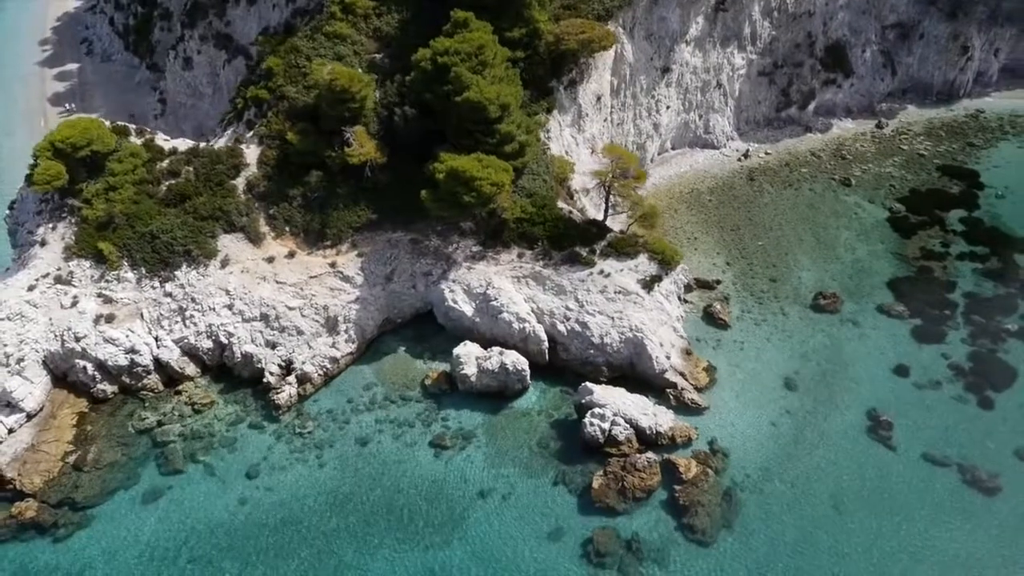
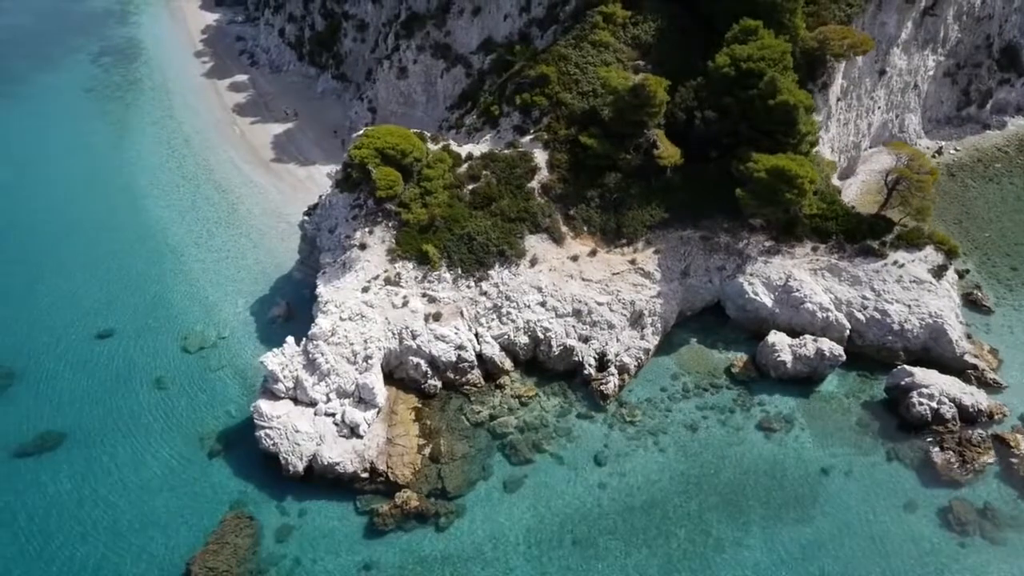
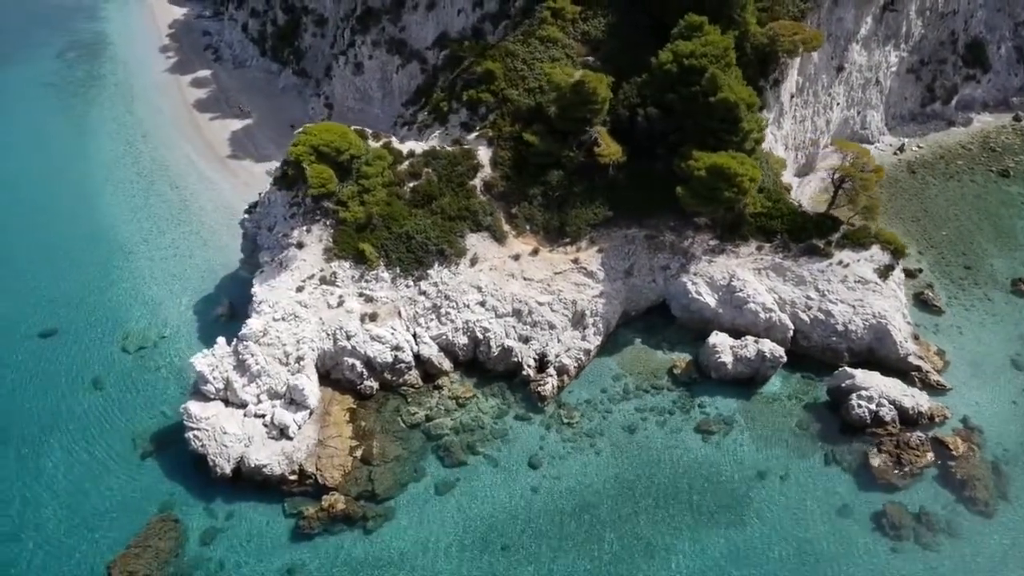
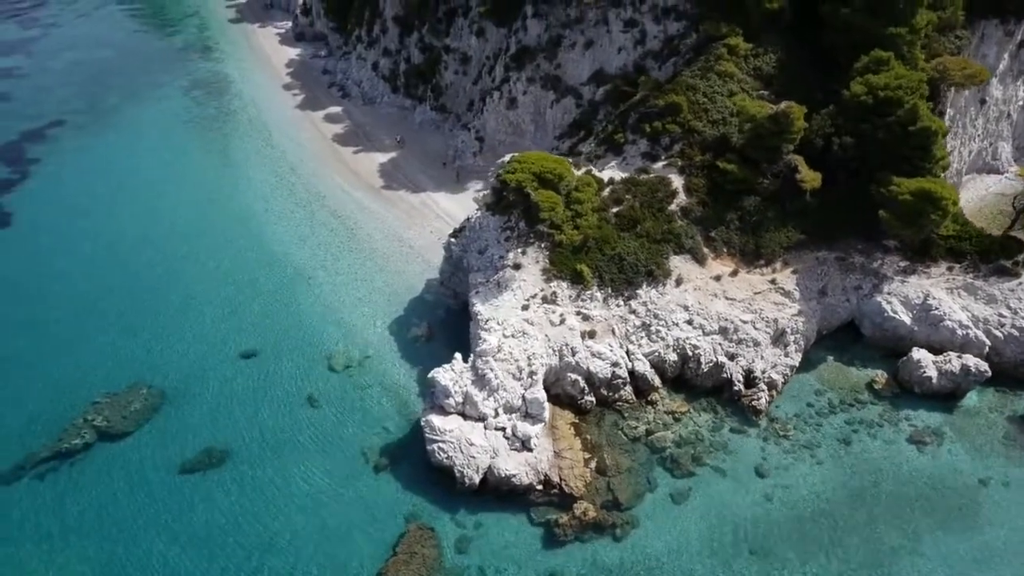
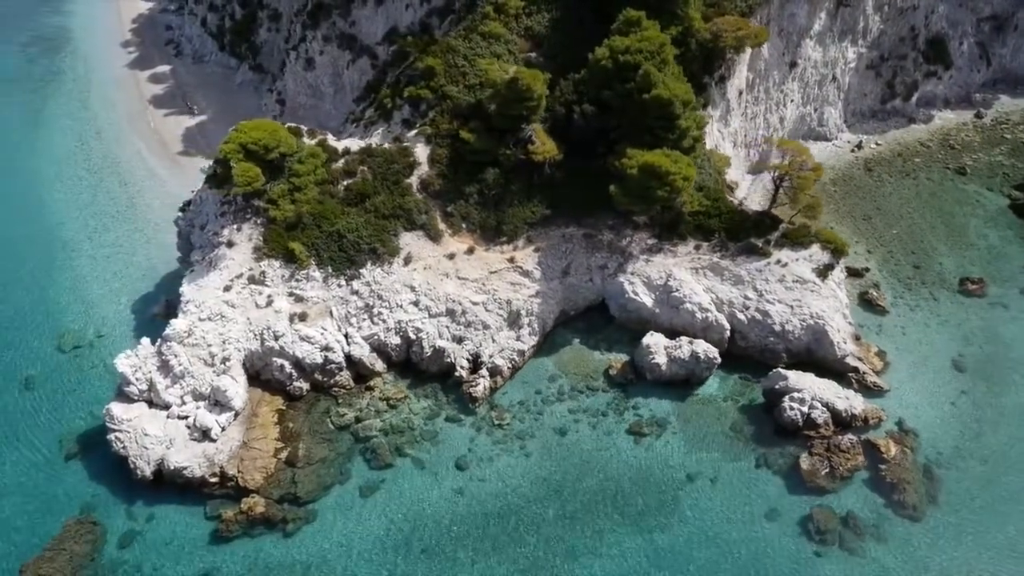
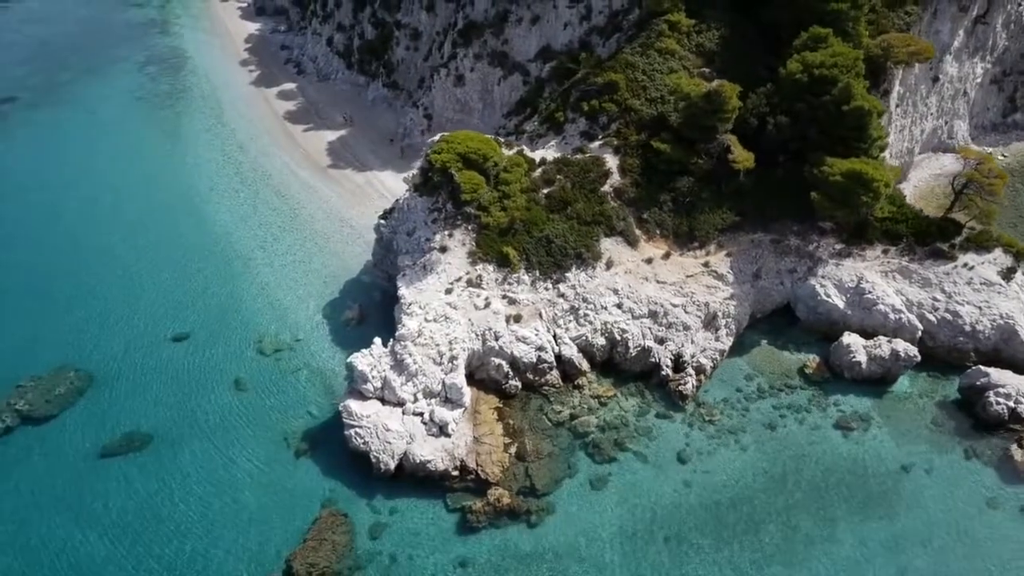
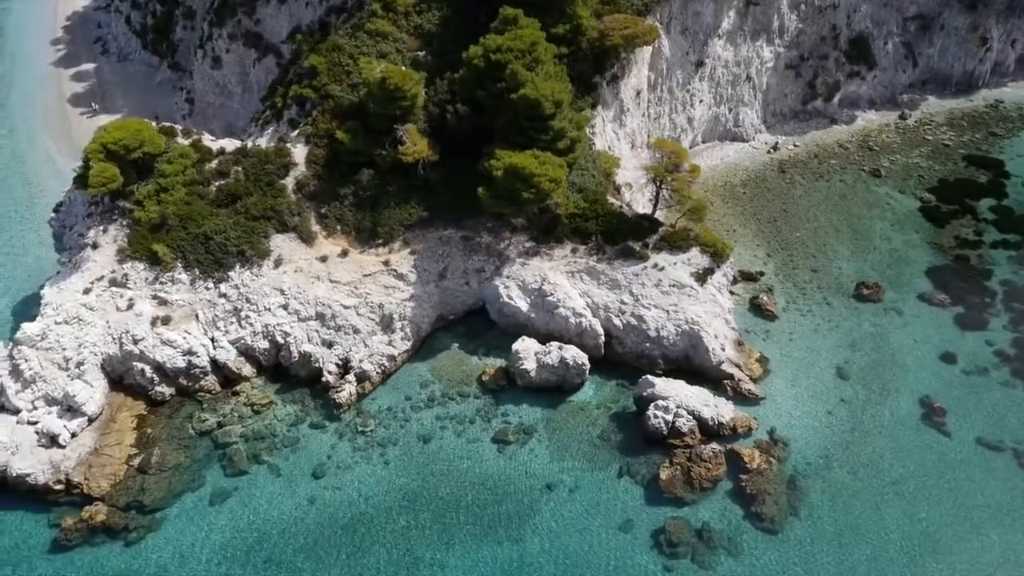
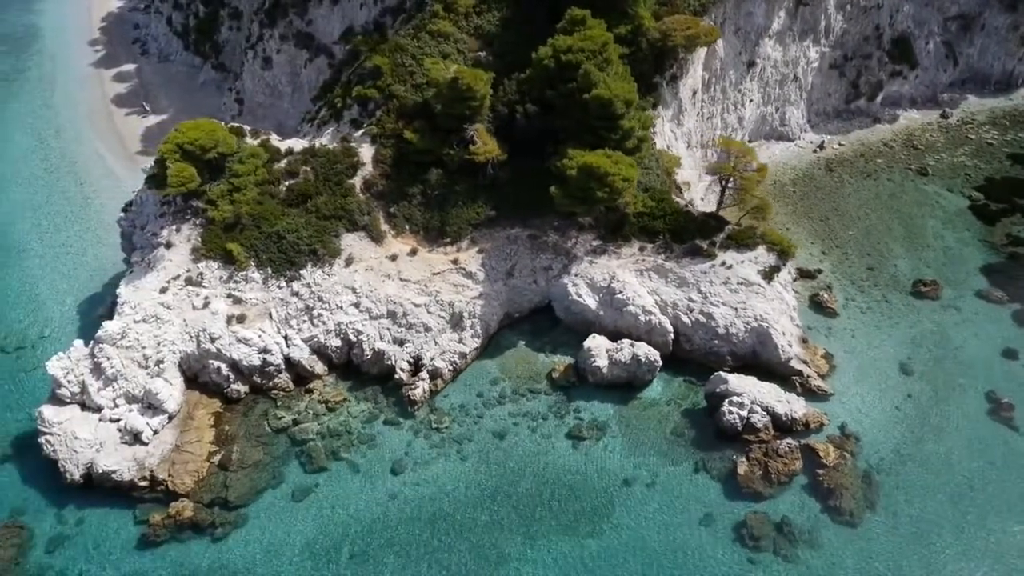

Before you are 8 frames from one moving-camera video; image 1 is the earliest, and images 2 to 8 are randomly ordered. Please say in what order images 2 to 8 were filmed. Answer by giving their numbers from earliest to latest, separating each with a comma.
7, 8, 5, 3, 2, 6, 4
